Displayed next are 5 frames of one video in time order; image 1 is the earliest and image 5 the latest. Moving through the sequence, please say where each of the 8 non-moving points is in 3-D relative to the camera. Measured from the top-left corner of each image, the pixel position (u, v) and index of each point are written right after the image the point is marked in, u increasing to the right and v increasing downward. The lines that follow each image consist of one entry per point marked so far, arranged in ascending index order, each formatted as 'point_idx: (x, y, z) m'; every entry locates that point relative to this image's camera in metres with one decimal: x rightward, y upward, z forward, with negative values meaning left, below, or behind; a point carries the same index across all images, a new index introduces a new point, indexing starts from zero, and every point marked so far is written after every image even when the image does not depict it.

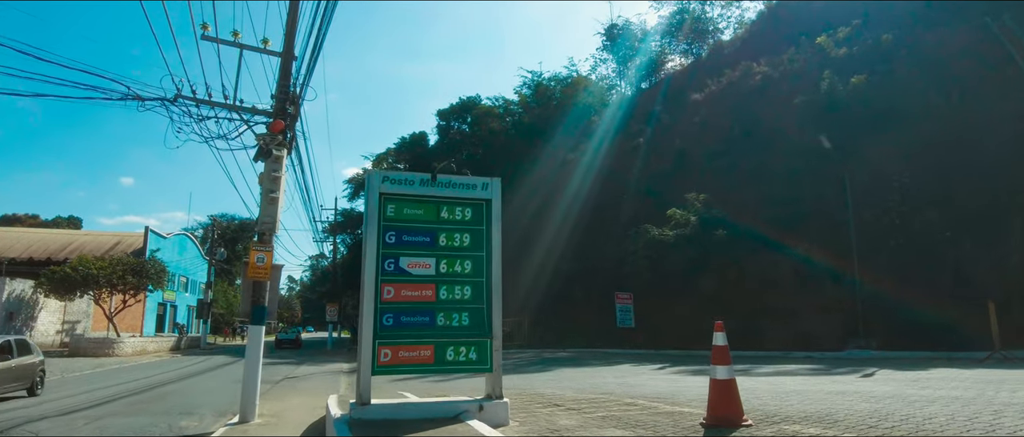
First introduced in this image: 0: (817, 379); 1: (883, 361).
0: (+5.4, -2.8, +11.3) m
1: (+9.3, -3.6, +16.2) m
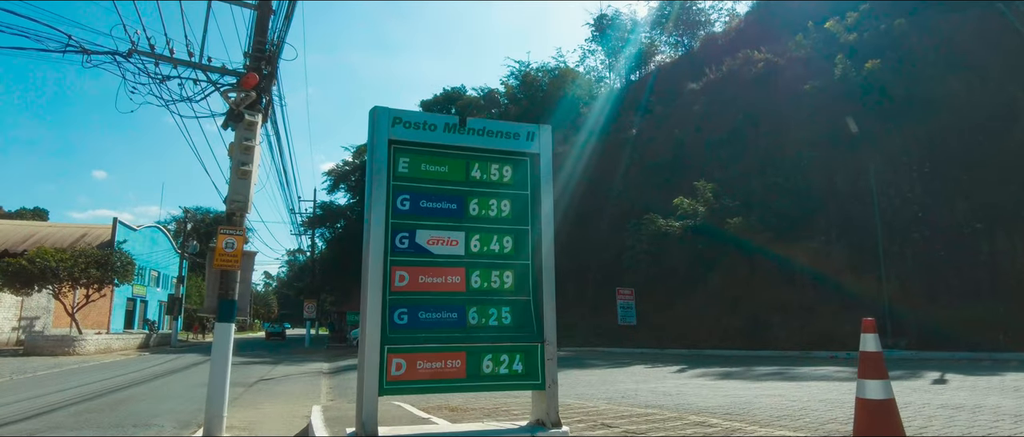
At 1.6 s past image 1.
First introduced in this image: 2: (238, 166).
0: (+5.6, -2.5, +9.7) m
1: (+9.4, -3.3, +14.7) m
2: (-4.2, +0.8, +9.9) m
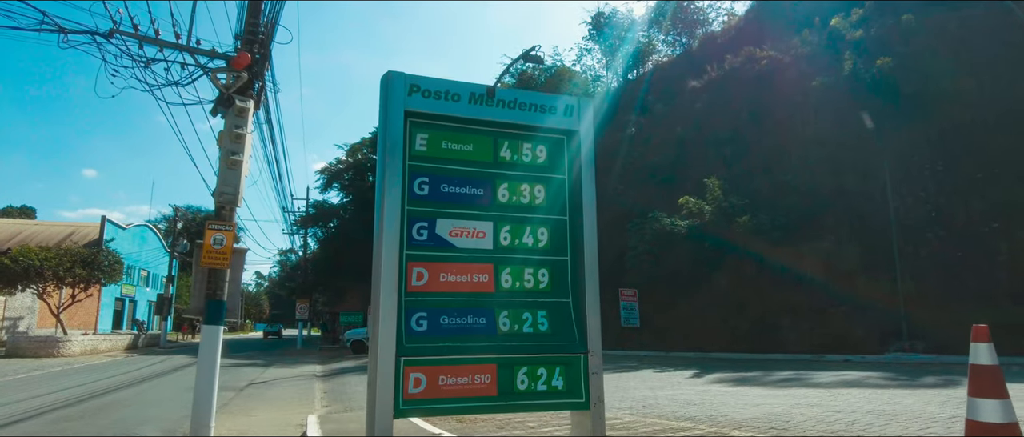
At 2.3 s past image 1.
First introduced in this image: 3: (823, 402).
0: (+5.8, -2.4, +9.1) m
1: (+9.5, -3.2, +14.1) m
2: (-4.0, +0.9, +9.2) m
3: (+4.2, -2.5, +8.8) m
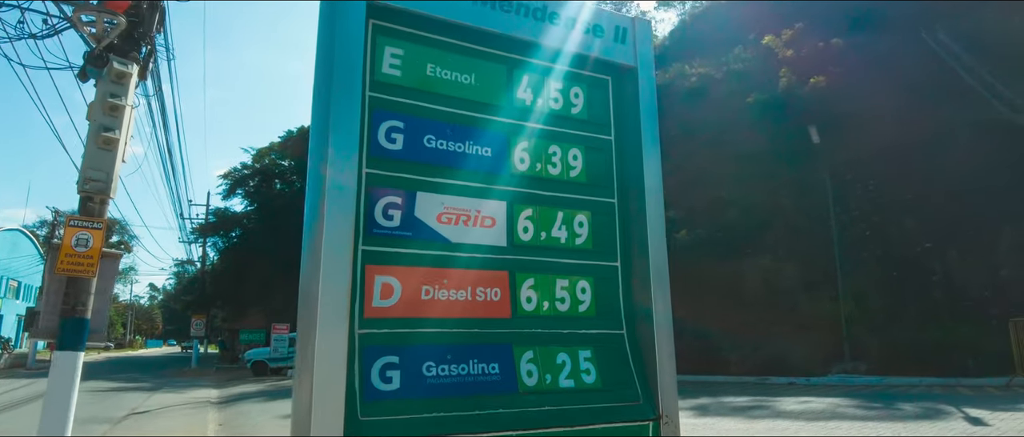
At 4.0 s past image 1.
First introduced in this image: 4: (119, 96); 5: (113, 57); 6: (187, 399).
0: (+5.2, -2.6, +8.1) m
1: (+8.2, -3.6, +13.5) m
2: (-4.5, +1.0, +7.0) m
3: (+3.6, -2.6, +7.6) m
4: (-4.4, +1.4, +7.3) m
5: (-4.5, +1.8, +7.4) m
6: (-7.7, -4.3, +15.4) m
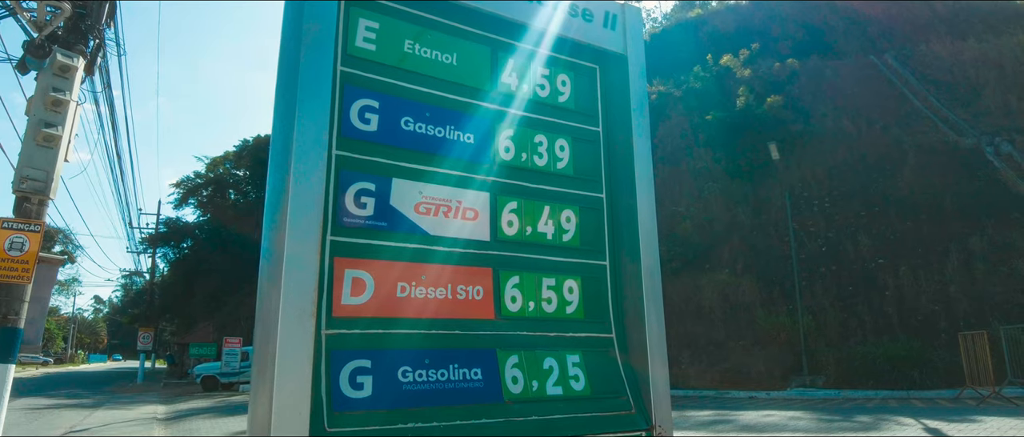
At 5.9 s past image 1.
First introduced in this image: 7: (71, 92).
0: (+4.7, -2.8, +8.1) m
1: (+7.4, -3.9, +13.7) m
2: (-4.8, +1.0, +6.6) m
3: (+3.2, -2.7, +7.5) m
4: (-4.8, +1.4, +6.9) m
5: (-4.9, +1.8, +6.9) m
6: (-8.5, -4.5, +14.6) m
7: (-4.7, +1.4, +6.9) m
